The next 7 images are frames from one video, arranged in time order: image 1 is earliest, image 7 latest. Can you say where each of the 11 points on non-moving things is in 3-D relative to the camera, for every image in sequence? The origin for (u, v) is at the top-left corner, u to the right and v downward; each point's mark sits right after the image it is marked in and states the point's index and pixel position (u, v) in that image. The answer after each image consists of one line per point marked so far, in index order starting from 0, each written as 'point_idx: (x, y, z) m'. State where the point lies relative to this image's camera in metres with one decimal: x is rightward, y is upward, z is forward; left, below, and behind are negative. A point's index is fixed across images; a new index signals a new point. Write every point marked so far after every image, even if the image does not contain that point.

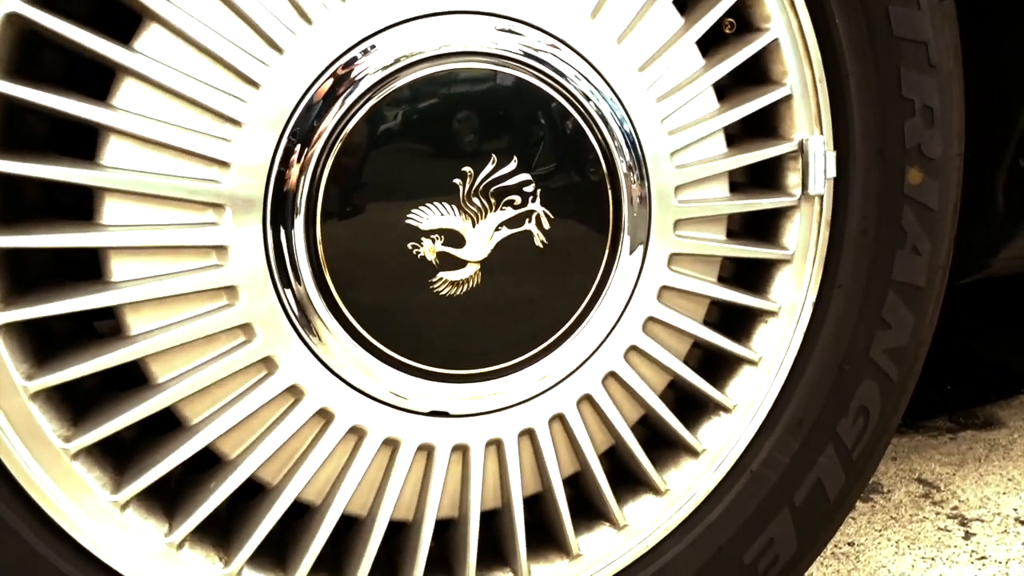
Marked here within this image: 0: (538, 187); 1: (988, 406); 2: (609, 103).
0: (0.0, +0.1, +0.5) m
1: (+0.7, -0.2, +1.2) m
2: (+0.1, +0.1, +0.5) m
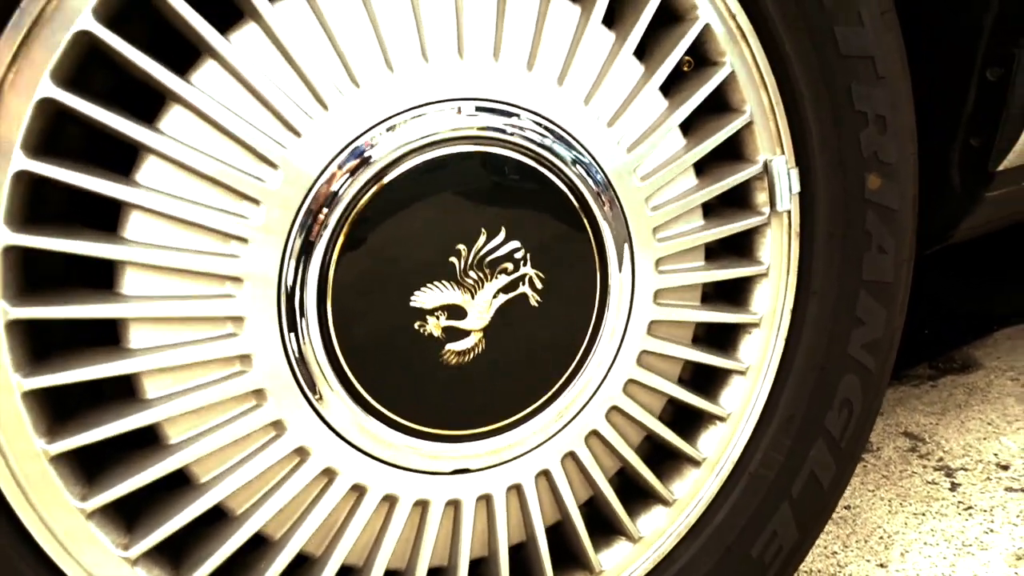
0: (0.0, 0.0, +0.5) m
1: (+0.7, -0.1, +1.3) m
2: (+0.1, +0.1, +0.5) m
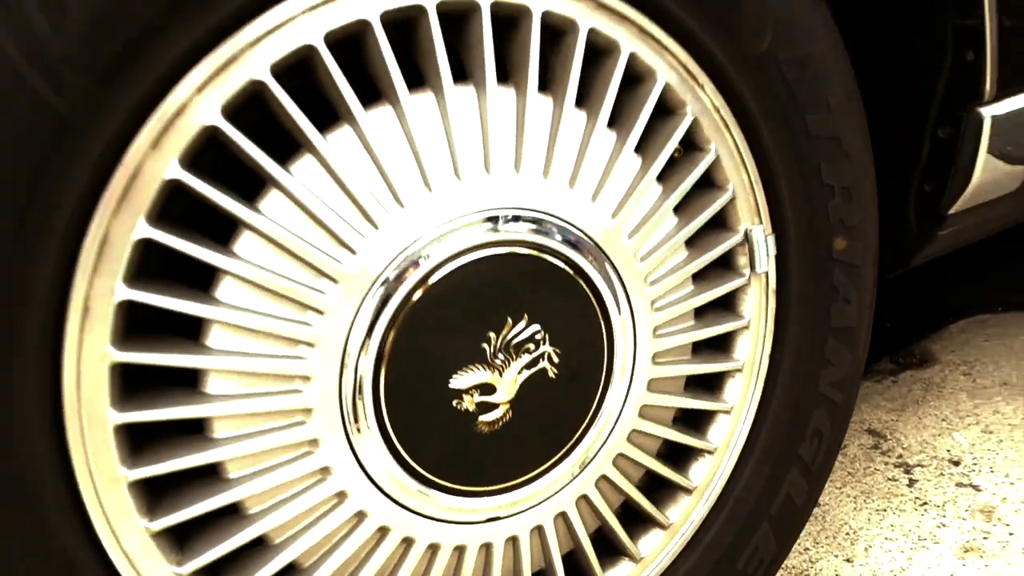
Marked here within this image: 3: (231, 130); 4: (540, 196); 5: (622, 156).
0: (0.0, 0.0, +0.6) m
1: (+0.7, -0.1, +1.4) m
2: (+0.1, 0.0, +0.6) m
3: (-0.2, +0.1, +0.5) m
4: (0.0, +0.1, +0.6) m
5: (+0.1, +0.1, +0.6) m
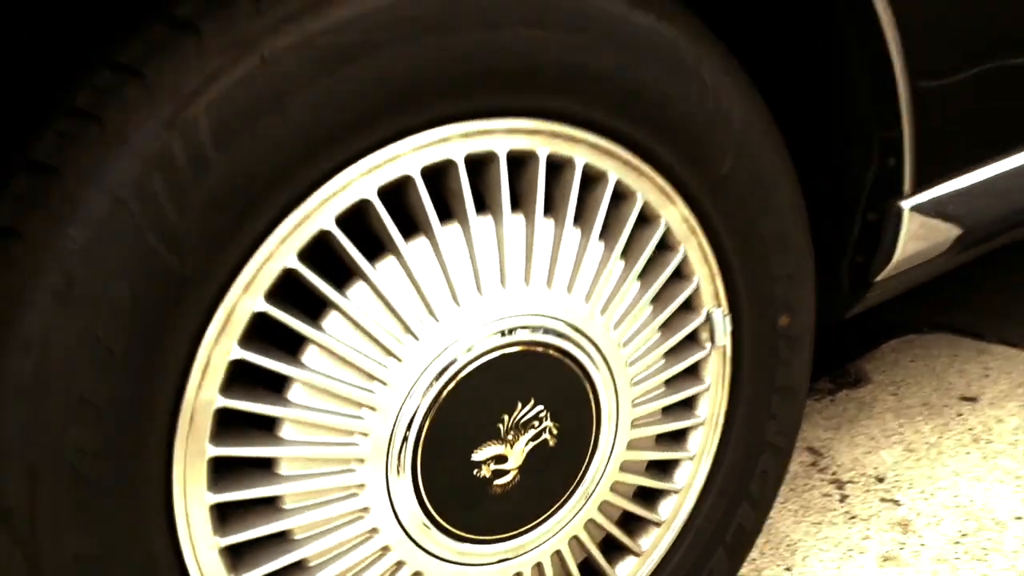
0: (0.0, -0.1, +0.8) m
1: (+0.7, -0.1, +1.6) m
2: (+0.1, -0.1, +0.8) m
3: (-0.2, 0.0, +0.6) m
4: (0.0, 0.0, +0.7) m
5: (+0.1, 0.0, +0.8) m
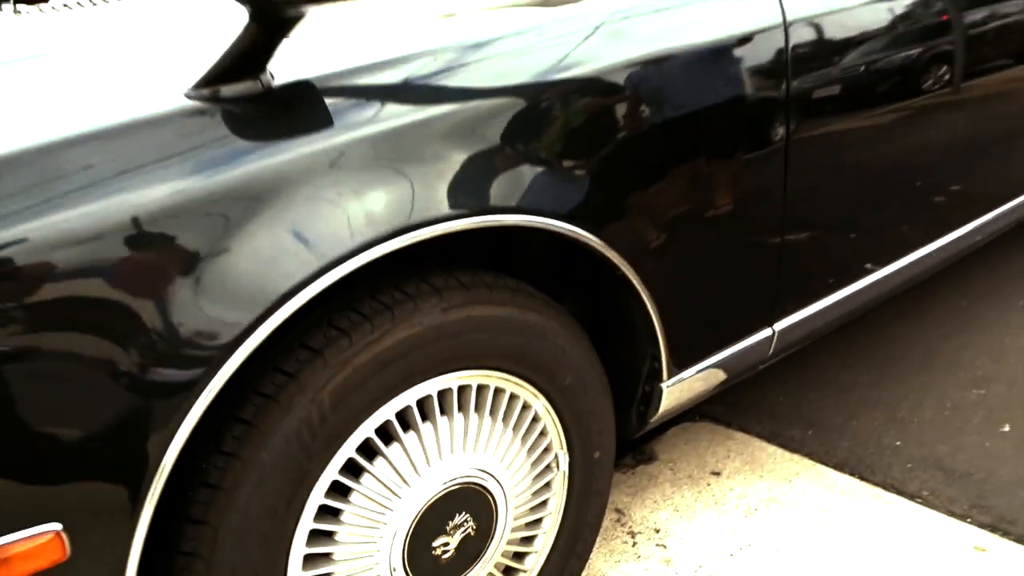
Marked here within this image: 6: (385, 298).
0: (-0.1, -0.4, +1.4) m
1: (+0.4, -0.5, +2.3) m
2: (0.0, -0.3, +1.4) m
3: (-0.2, -0.3, +1.3) m
4: (-0.1, -0.3, +1.4) m
5: (0.0, -0.3, +1.4) m
6: (-0.2, 0.0, +1.2) m
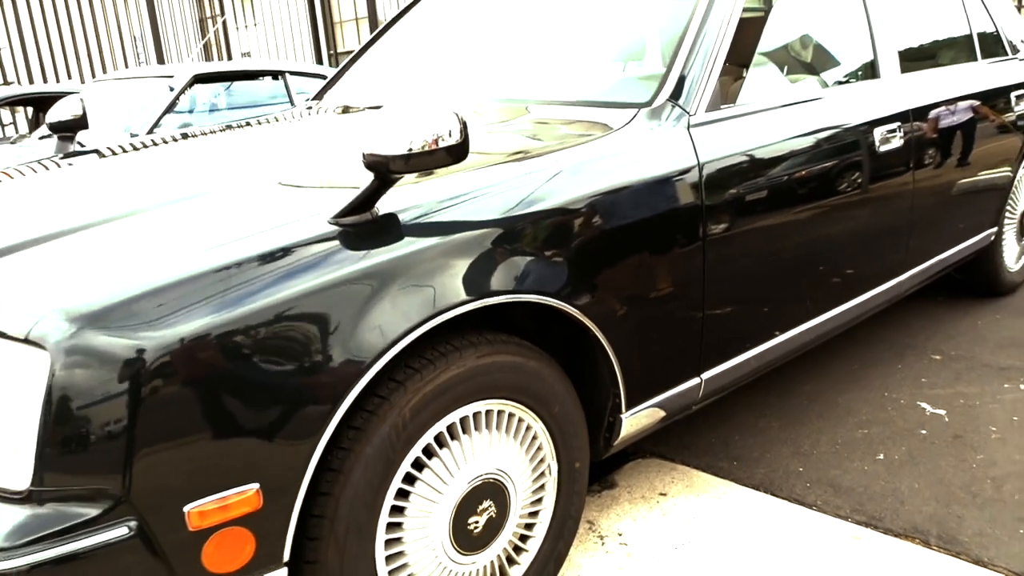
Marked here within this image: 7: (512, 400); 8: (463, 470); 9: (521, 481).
0: (-0.1, -0.5, +2.0) m
1: (+0.4, -0.7, +2.9) m
2: (0.0, -0.5, +2.0) m
3: (-0.2, -0.4, +1.9) m
4: (0.0, -0.4, +2.0) m
5: (0.0, -0.4, +2.1) m
6: (-0.2, -0.1, +1.9) m
7: (0.0, -0.3, +2.0) m
8: (-0.1, -0.4, +1.9) m
9: (0.0, -0.5, +2.1) m
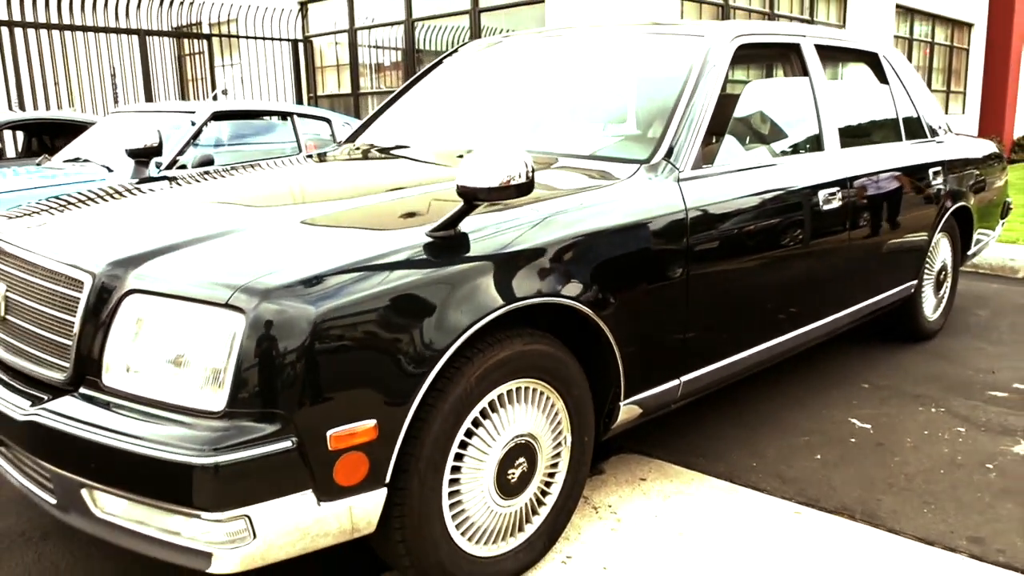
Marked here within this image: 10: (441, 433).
0: (0.0, -0.6, +2.6) m
1: (+0.4, -0.8, +3.5) m
2: (+0.1, -0.5, +2.6) m
3: (-0.1, -0.4, +2.5) m
4: (+0.1, -0.5, +2.6) m
5: (+0.1, -0.4, +2.7) m
6: (0.0, -0.1, +2.5) m
7: (+0.1, -0.3, +2.6) m
8: (0.0, -0.5, +2.5) m
9: (+0.1, -0.5, +2.7) m
10: (-0.2, -0.4, +2.3) m
